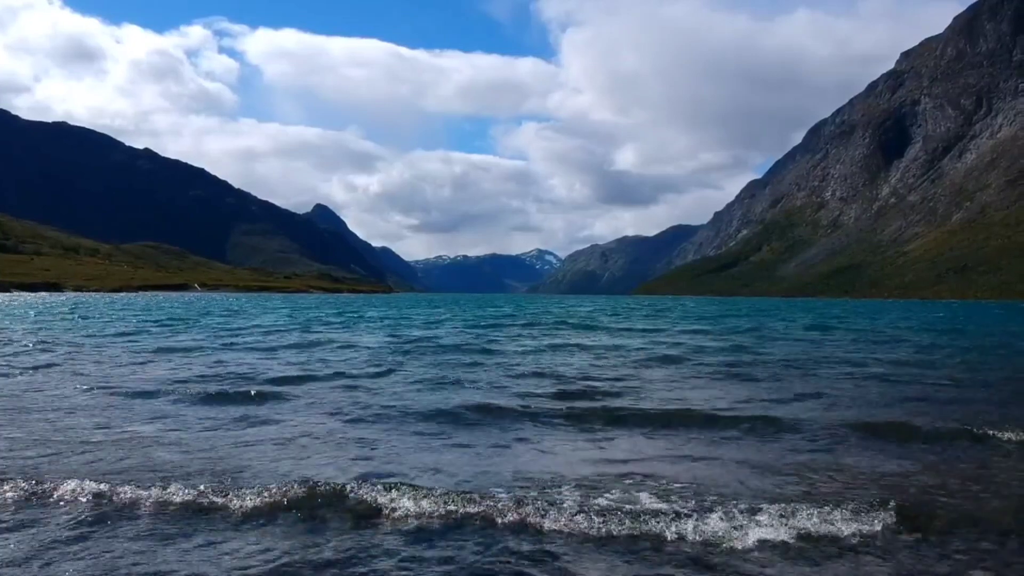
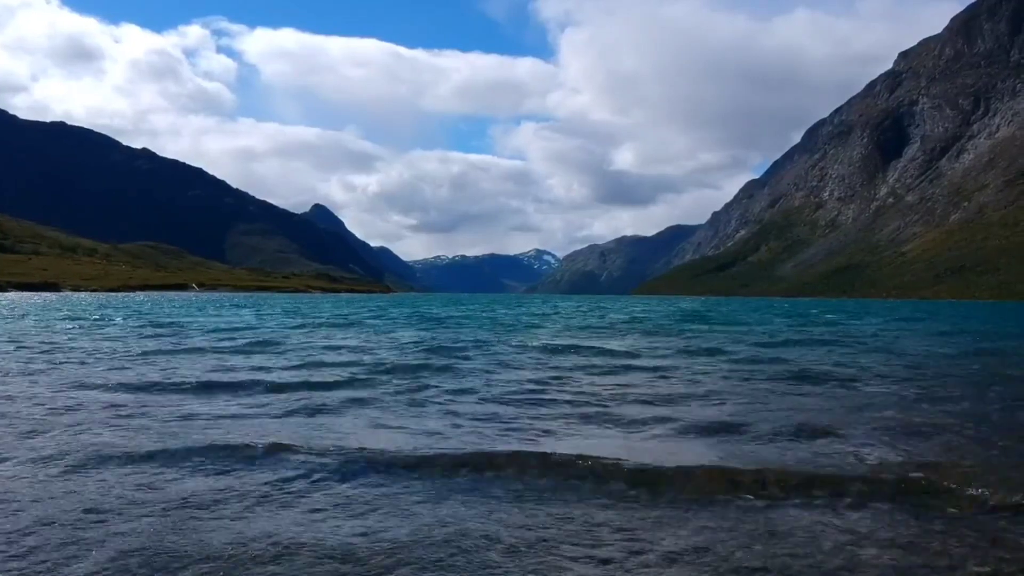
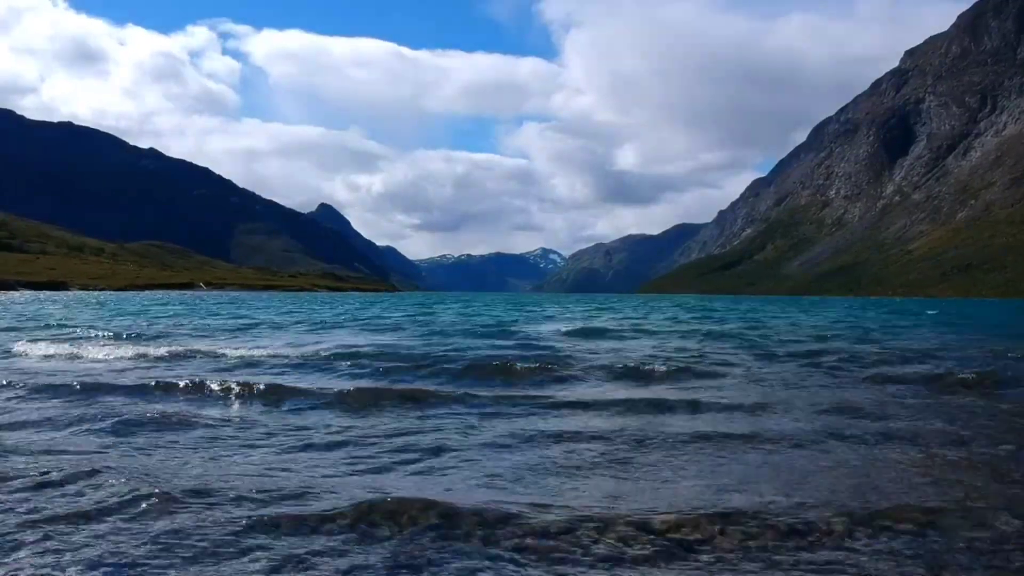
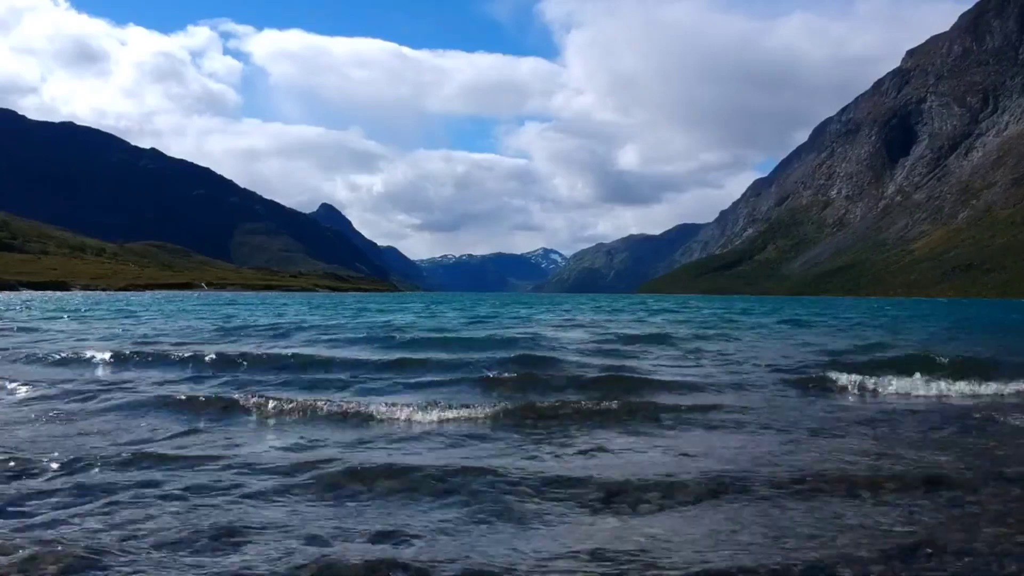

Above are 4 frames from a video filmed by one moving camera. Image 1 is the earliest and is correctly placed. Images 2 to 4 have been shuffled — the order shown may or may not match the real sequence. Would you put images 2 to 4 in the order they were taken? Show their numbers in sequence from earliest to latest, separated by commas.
2, 3, 4
